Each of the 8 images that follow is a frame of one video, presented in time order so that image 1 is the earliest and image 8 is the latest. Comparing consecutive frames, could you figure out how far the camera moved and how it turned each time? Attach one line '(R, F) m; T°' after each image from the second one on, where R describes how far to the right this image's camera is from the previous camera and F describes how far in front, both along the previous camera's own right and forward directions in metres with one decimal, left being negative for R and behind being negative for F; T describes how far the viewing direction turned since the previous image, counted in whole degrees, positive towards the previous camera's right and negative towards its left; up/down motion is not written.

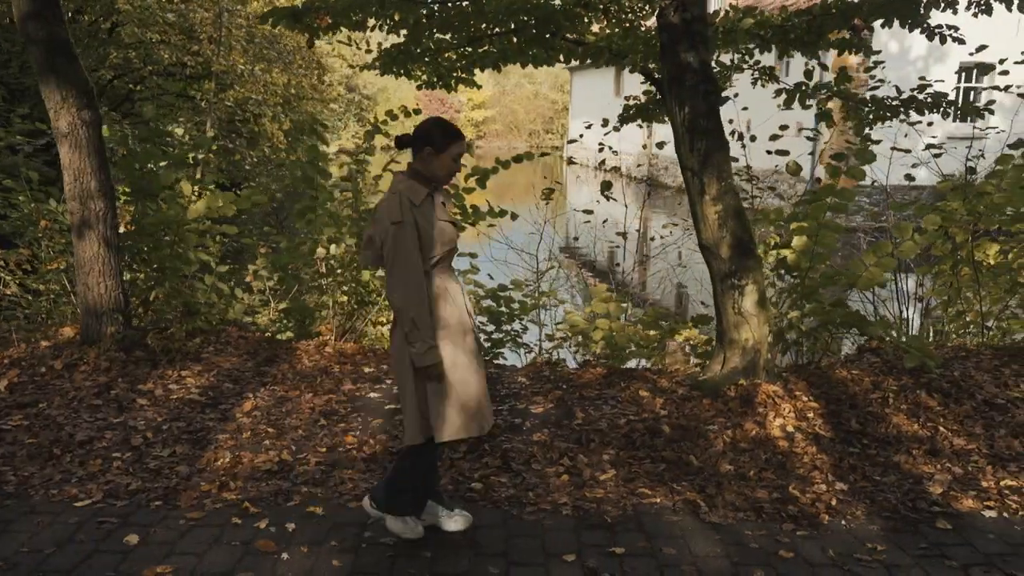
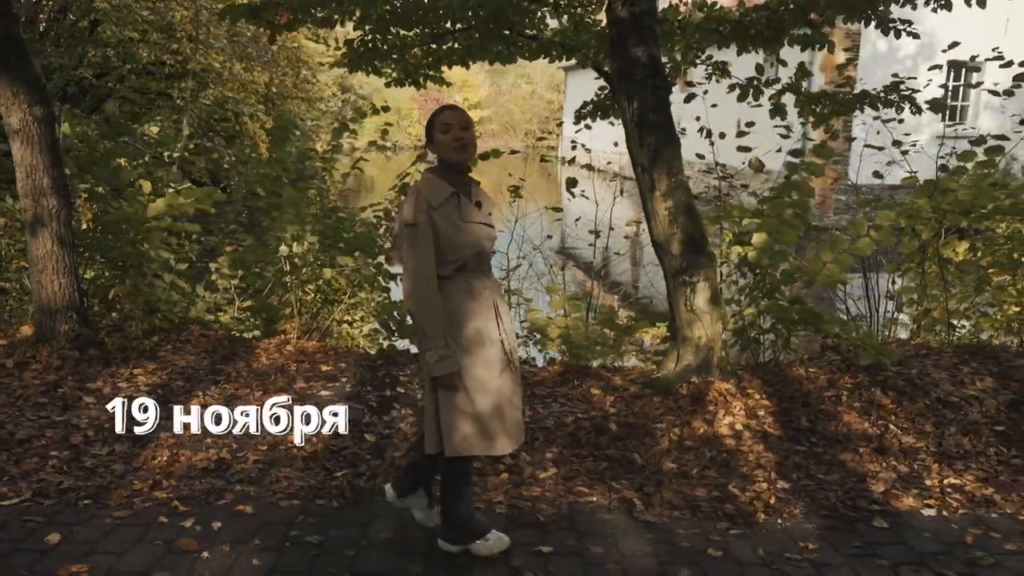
(+0.3, 0.0) m; 0°
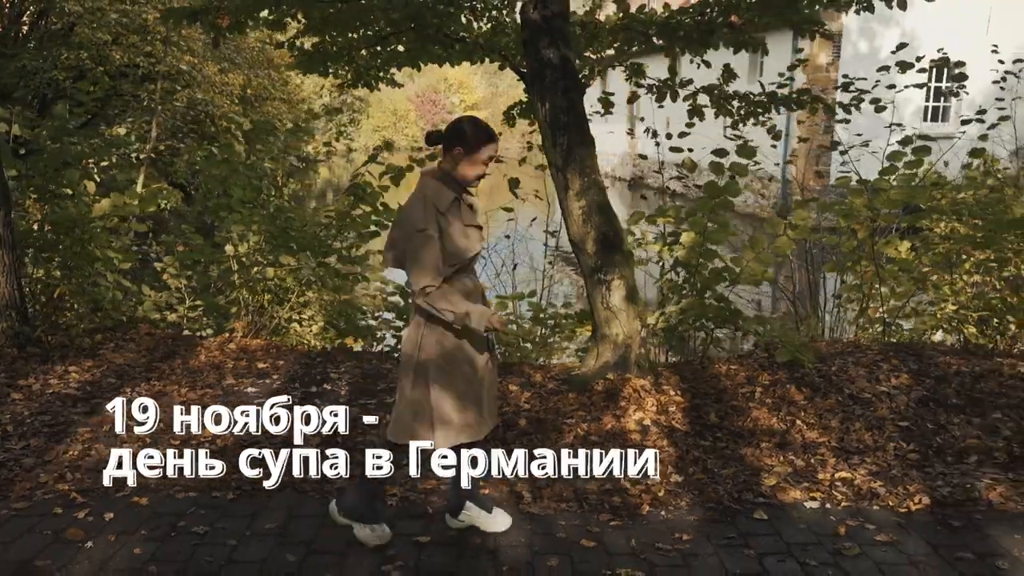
(+0.5, -0.1) m; 0°
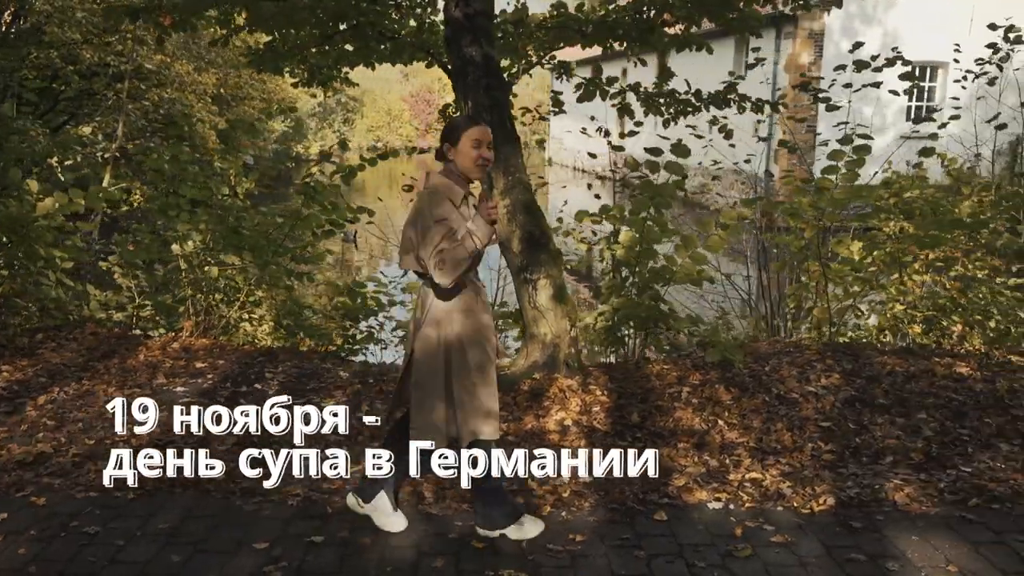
(+0.4, 0.0) m; 0°
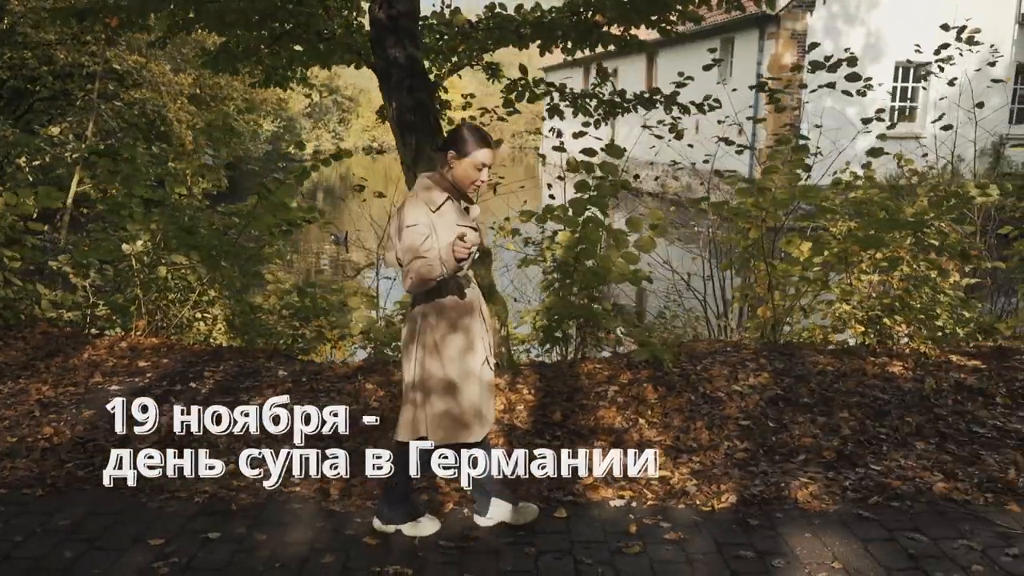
(+0.4, 0.0) m; 0°
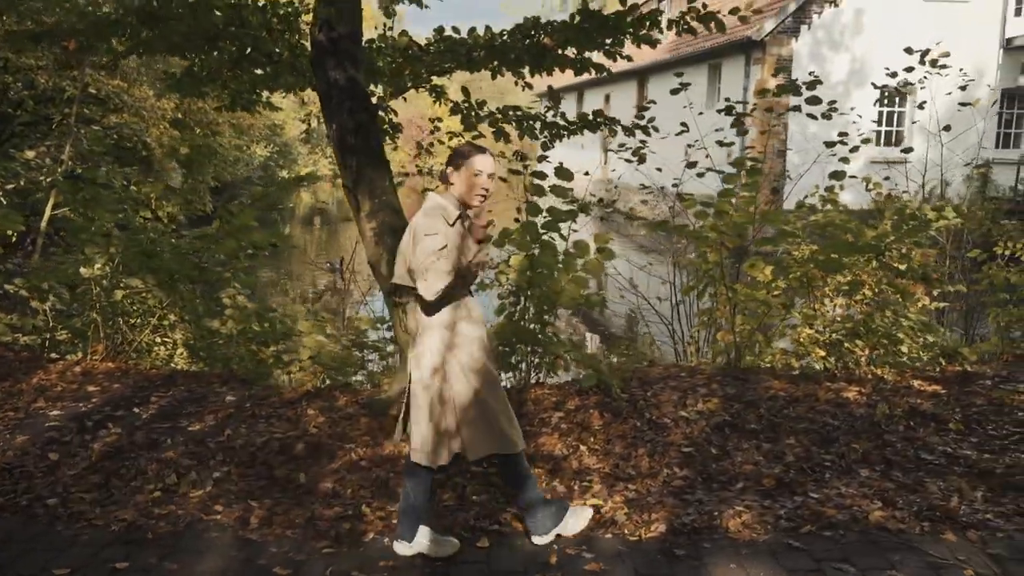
(+0.3, +0.1) m; 0°
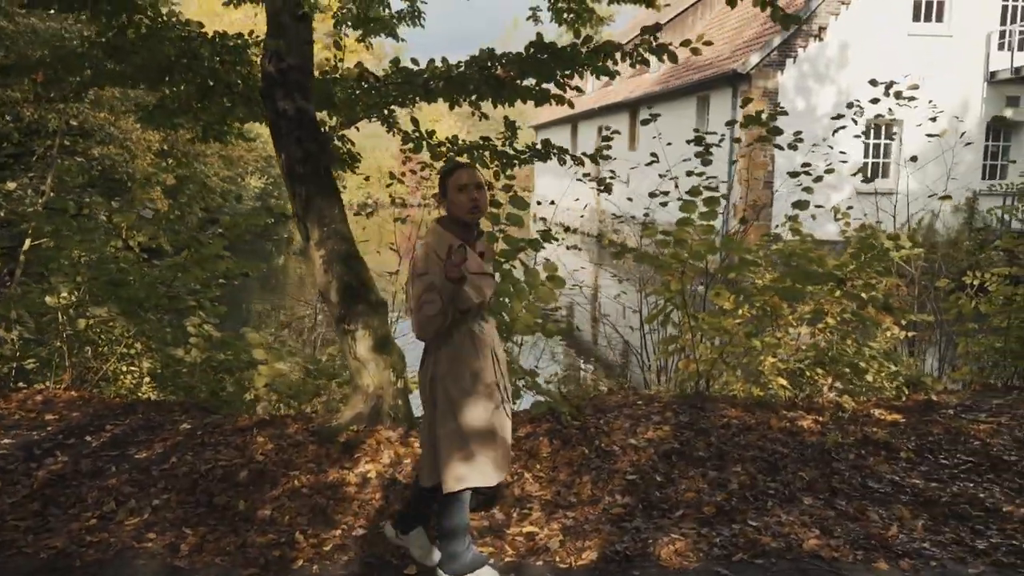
(+0.3, 0.0) m; 0°
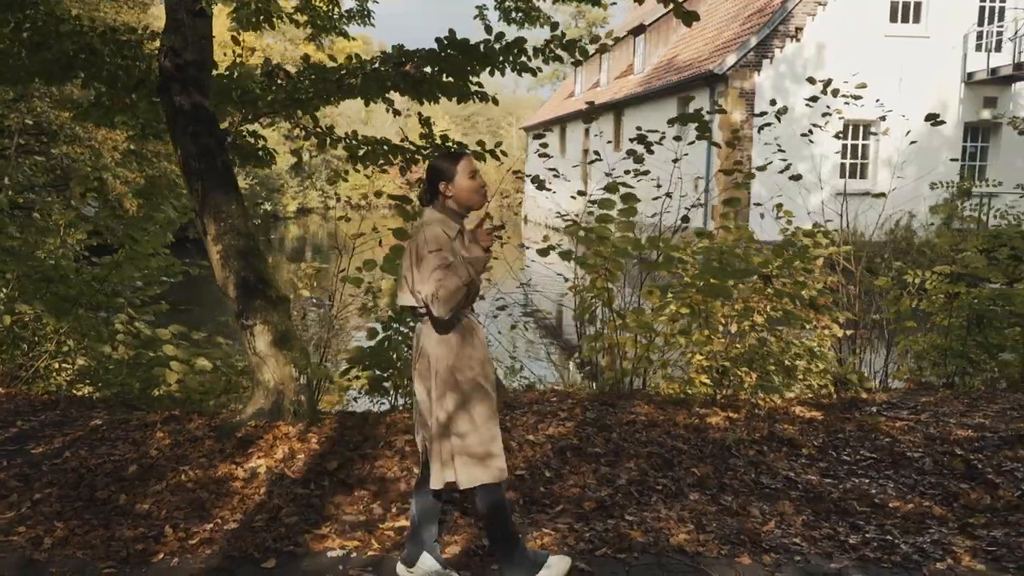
(+0.6, 0.0) m; 0°
